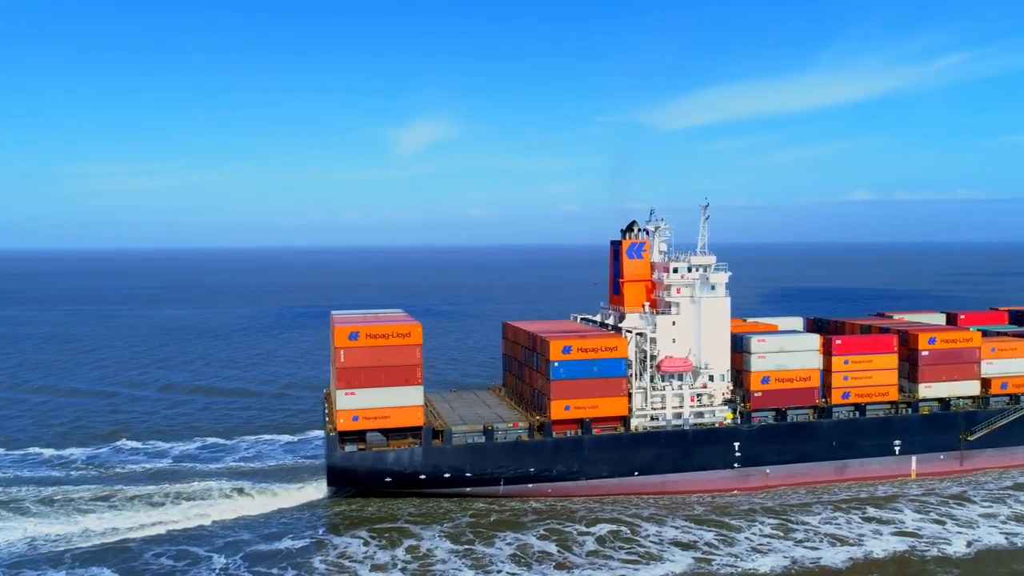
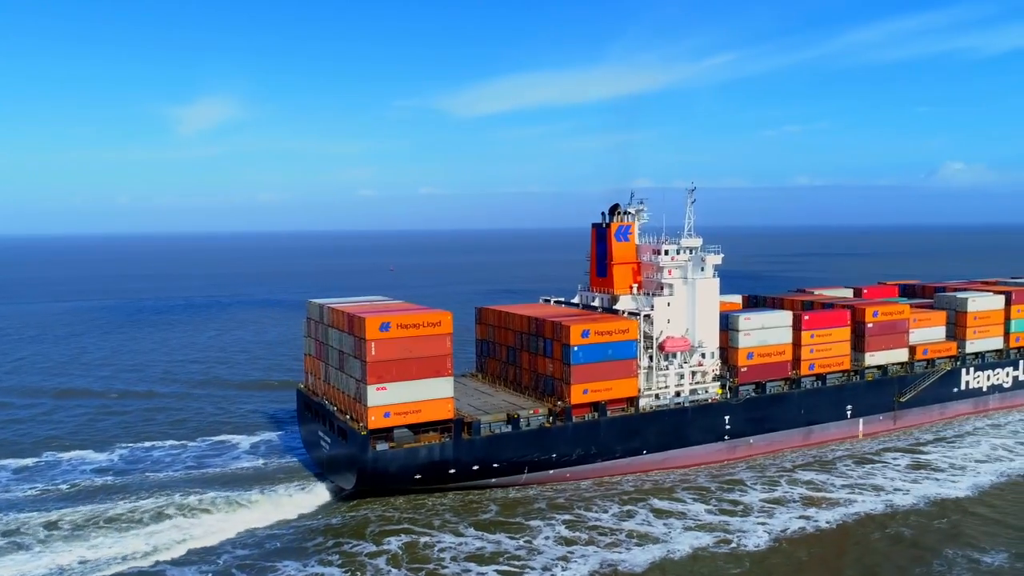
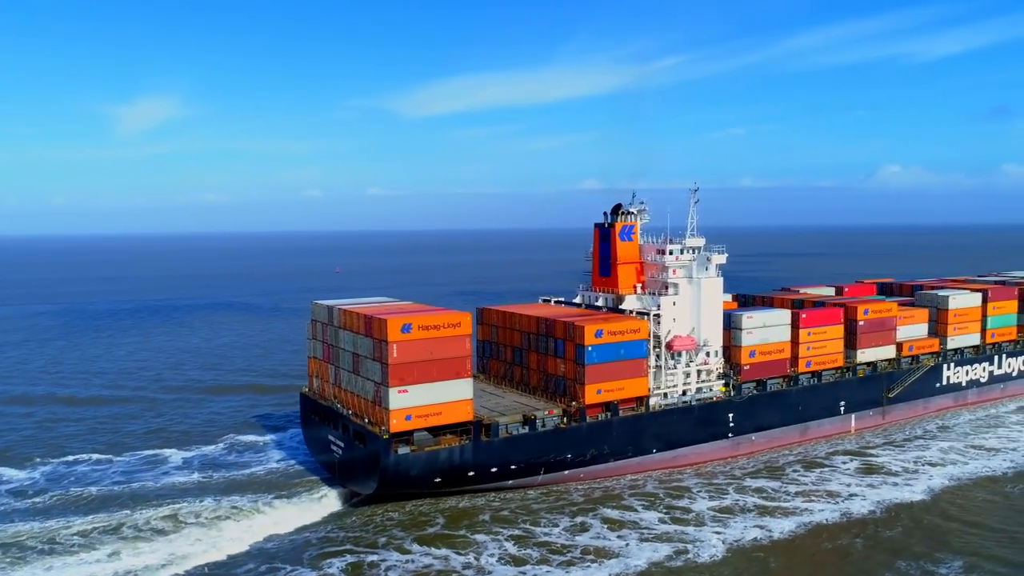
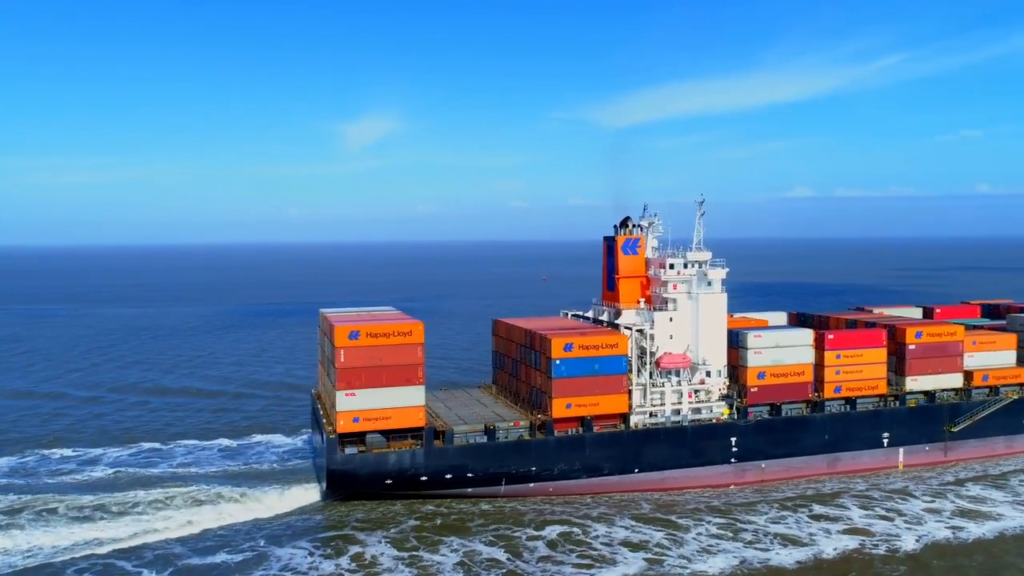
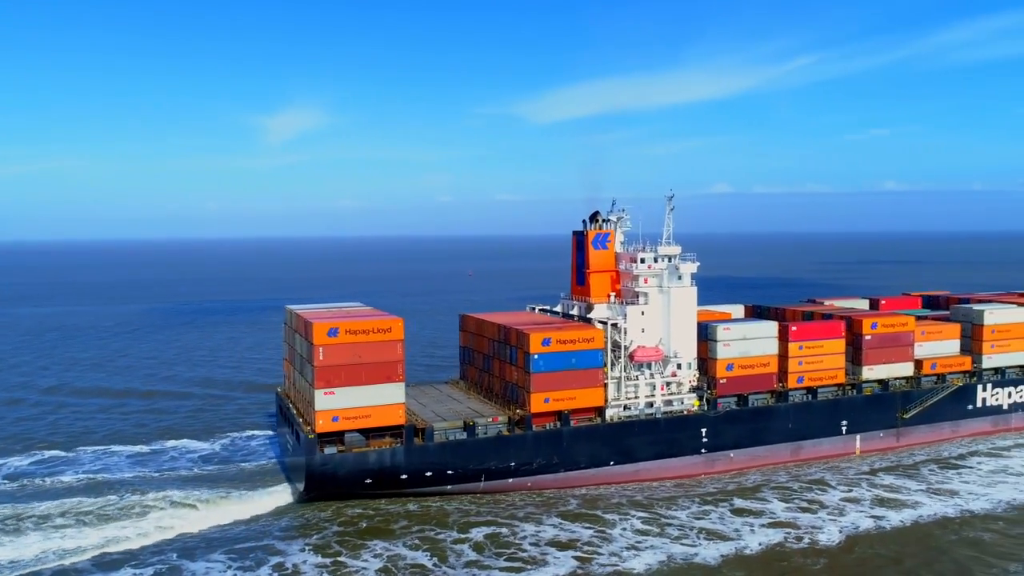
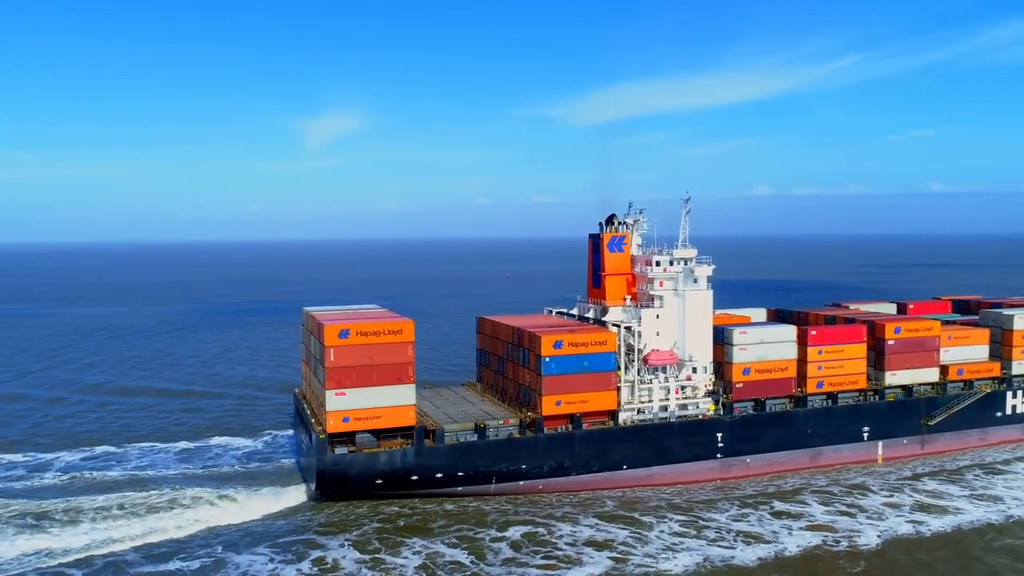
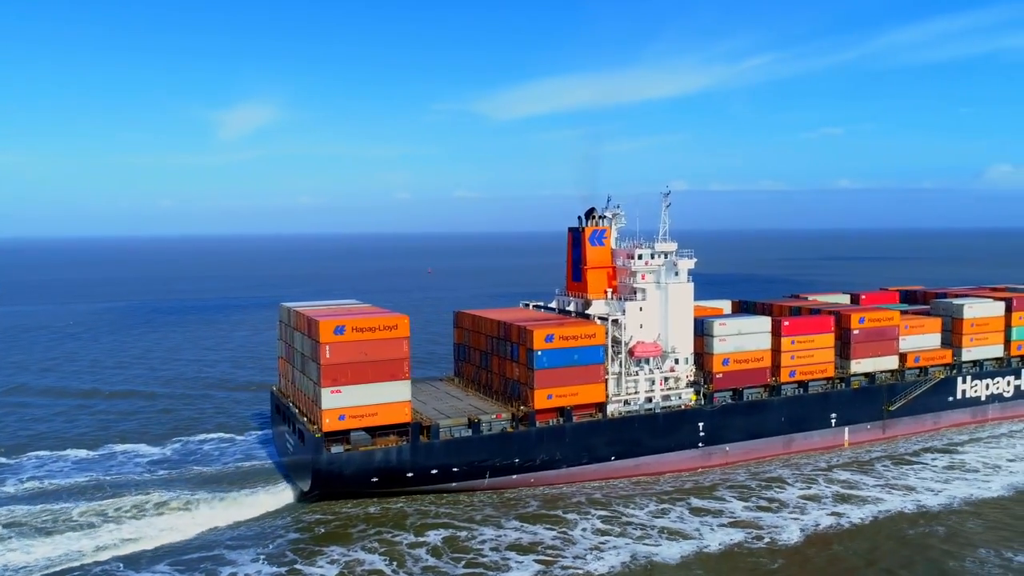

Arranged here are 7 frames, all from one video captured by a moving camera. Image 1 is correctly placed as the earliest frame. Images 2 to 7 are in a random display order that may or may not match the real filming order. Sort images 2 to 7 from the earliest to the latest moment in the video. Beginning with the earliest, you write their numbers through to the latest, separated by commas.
4, 6, 5, 7, 2, 3
